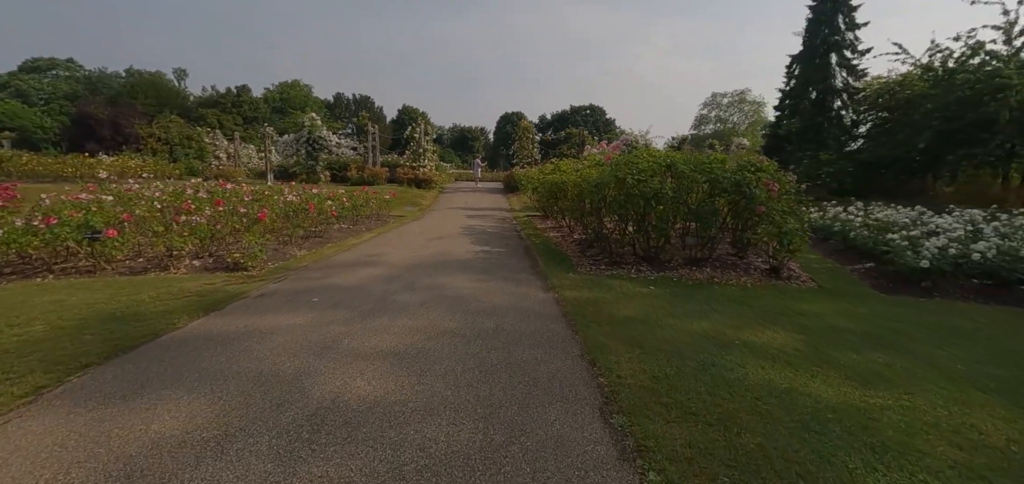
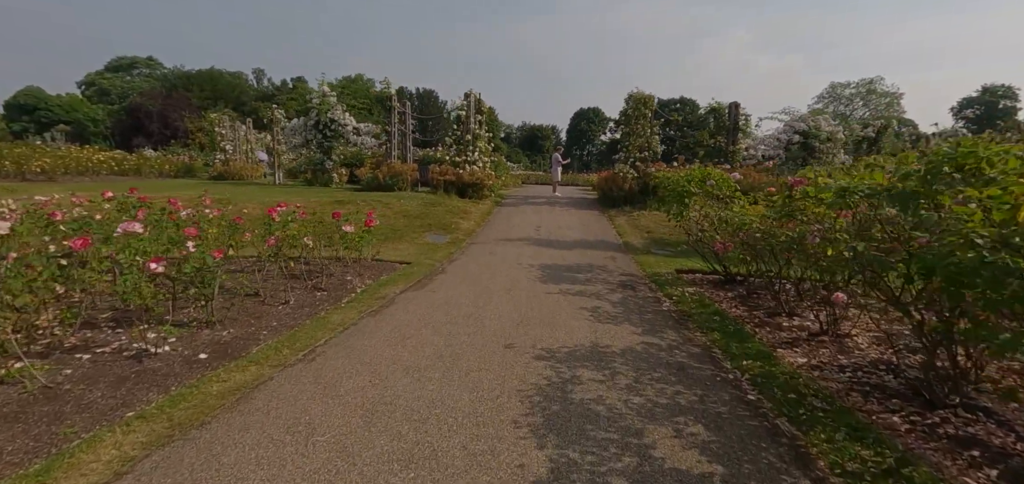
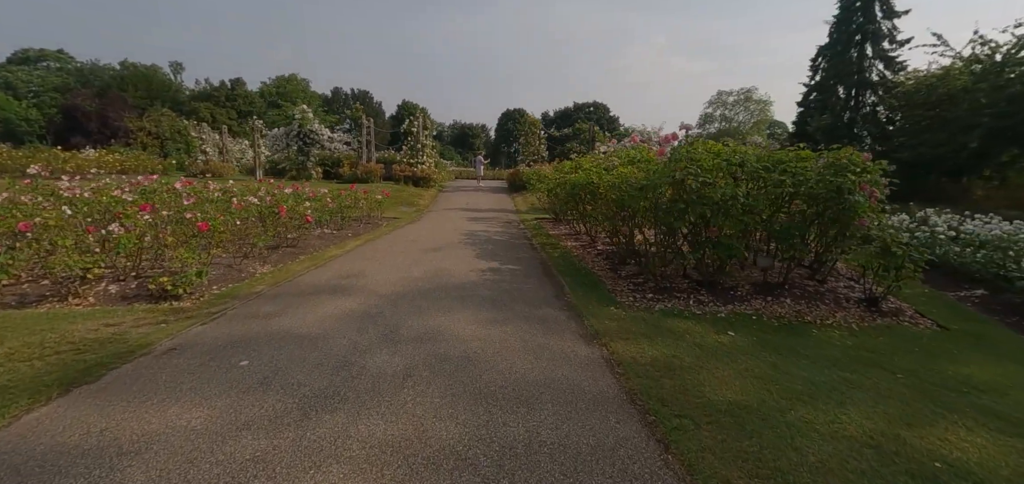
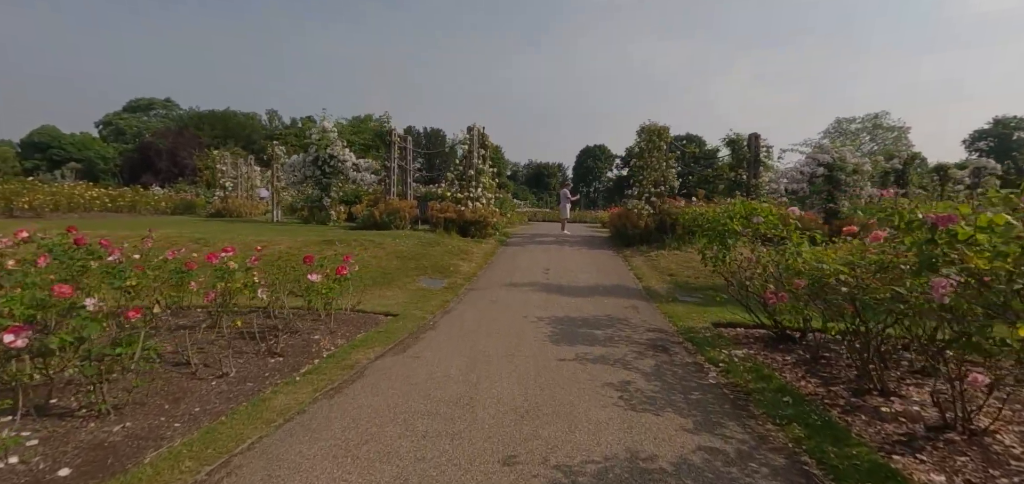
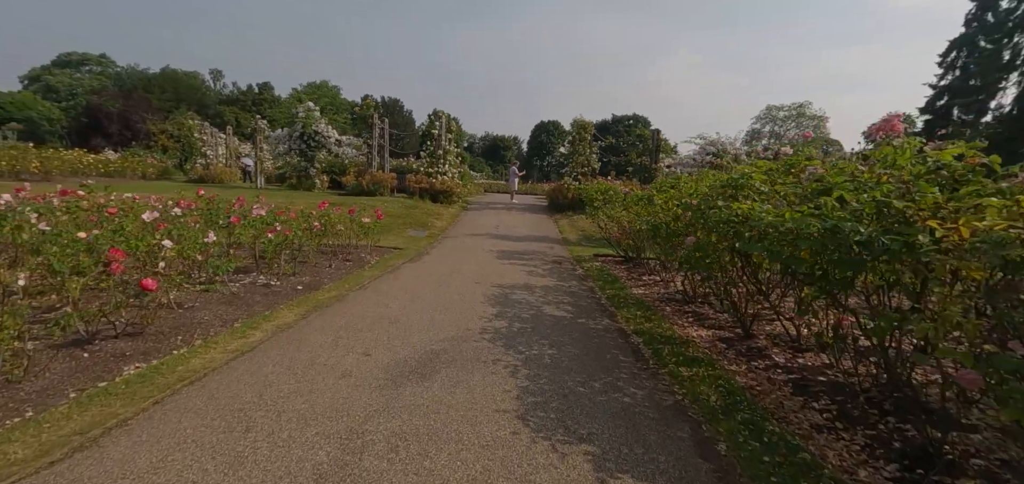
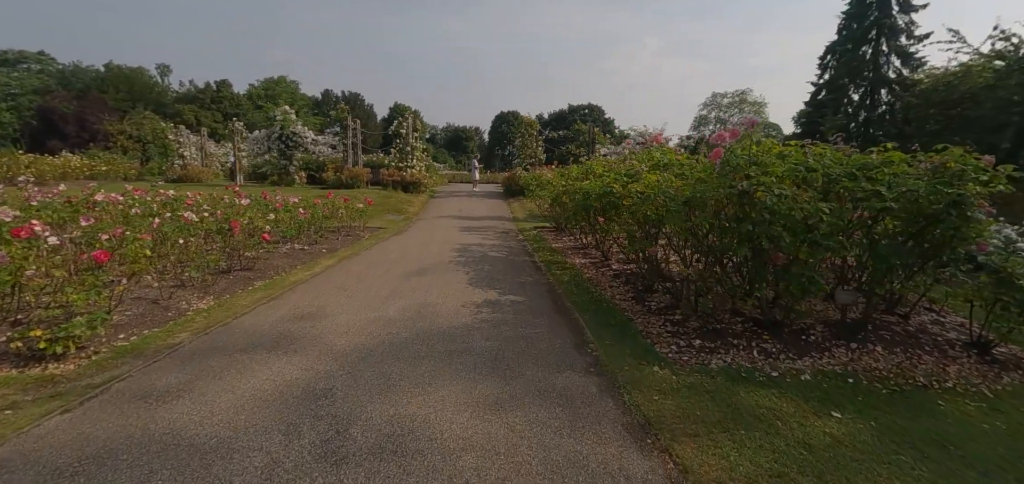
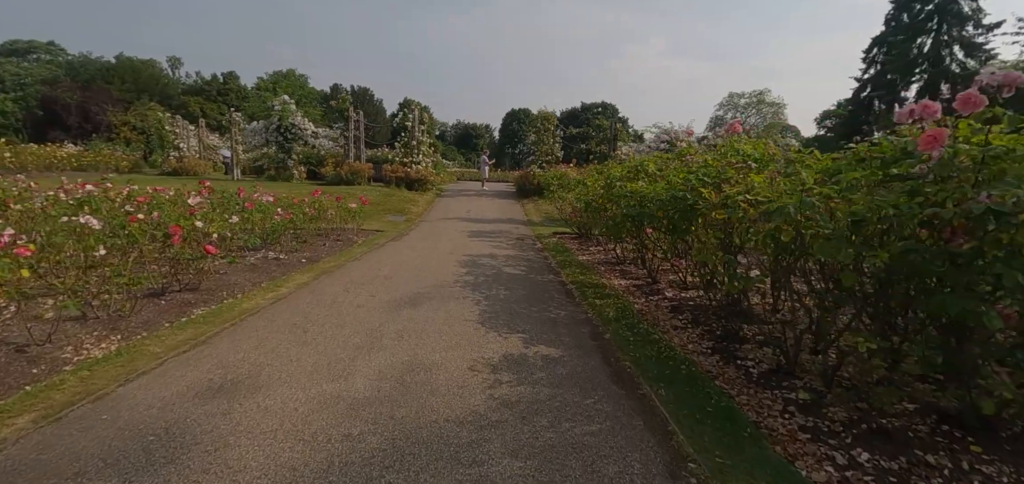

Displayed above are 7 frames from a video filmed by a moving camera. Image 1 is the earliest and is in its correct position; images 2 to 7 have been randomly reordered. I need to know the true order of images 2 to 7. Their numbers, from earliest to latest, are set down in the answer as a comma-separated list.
3, 6, 7, 5, 2, 4
